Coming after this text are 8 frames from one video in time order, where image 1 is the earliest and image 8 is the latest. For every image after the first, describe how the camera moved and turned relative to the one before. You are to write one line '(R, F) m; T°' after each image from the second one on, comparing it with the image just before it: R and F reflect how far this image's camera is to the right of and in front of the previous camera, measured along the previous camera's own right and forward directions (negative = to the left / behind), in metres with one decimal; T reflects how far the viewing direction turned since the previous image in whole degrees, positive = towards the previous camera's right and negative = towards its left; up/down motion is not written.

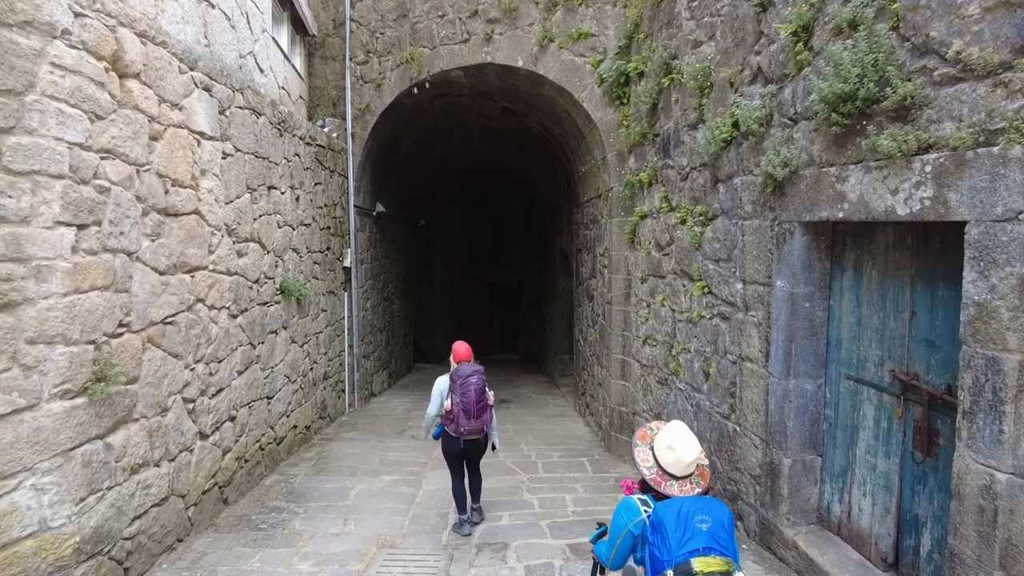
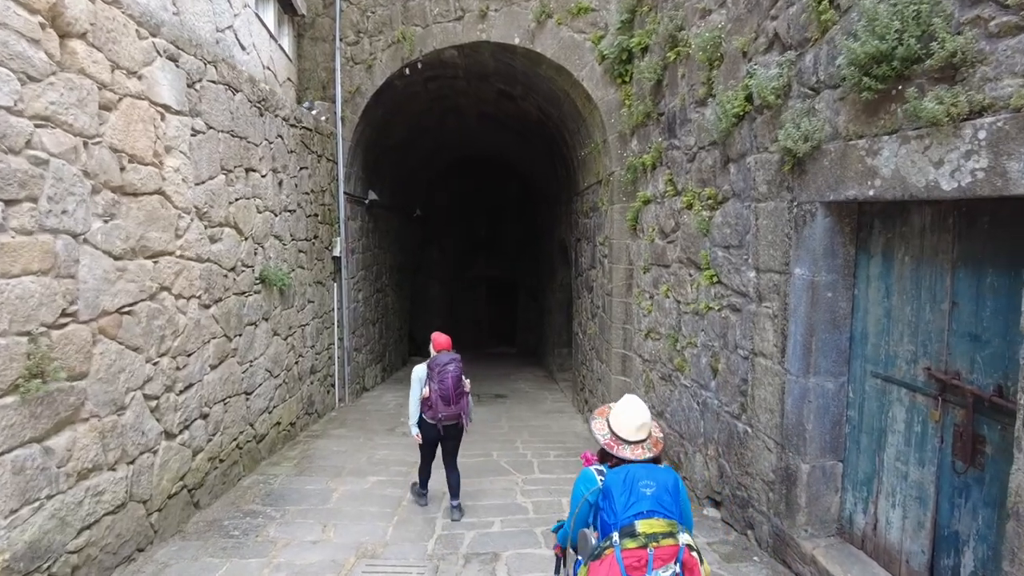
(0.0, +0.3) m; 0°
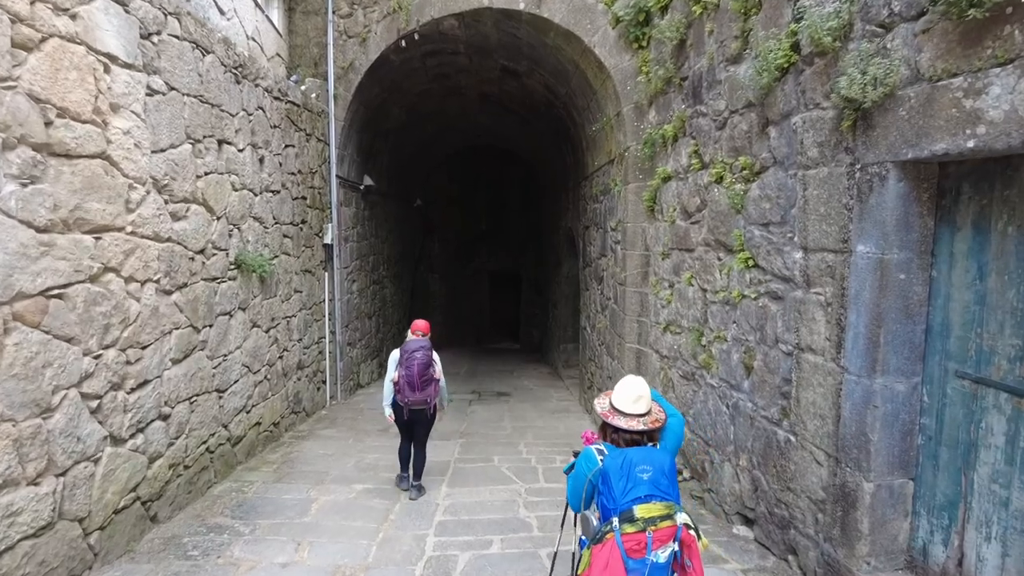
(0.0, +0.4) m; 0°
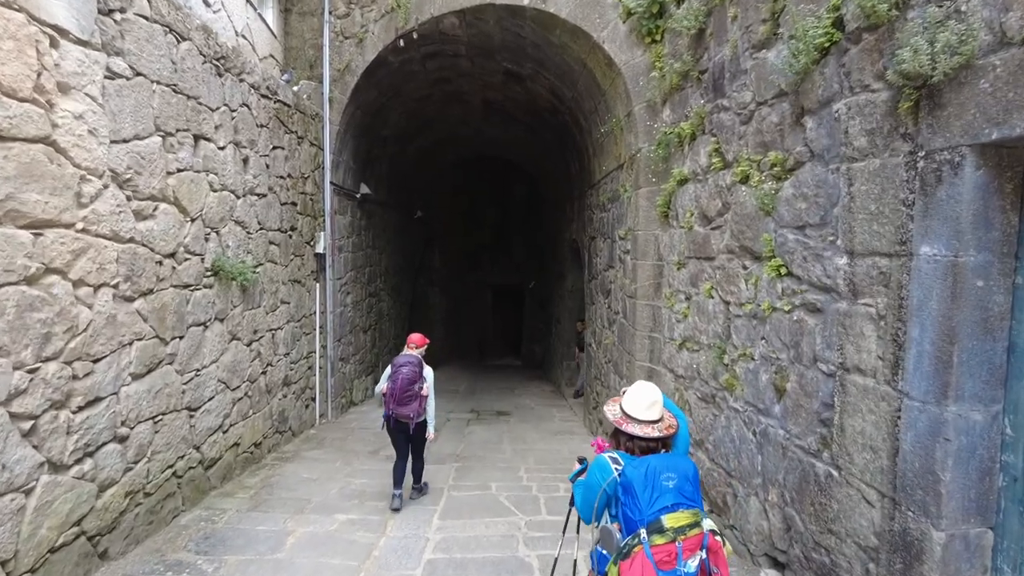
(0.0, +0.3) m; 0°
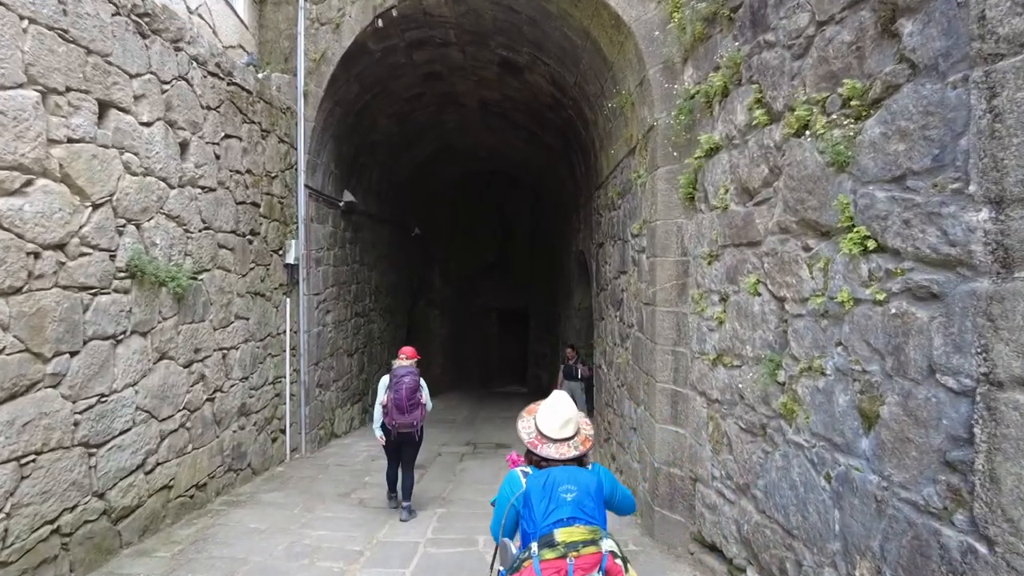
(+0.1, +0.7) m; -1°
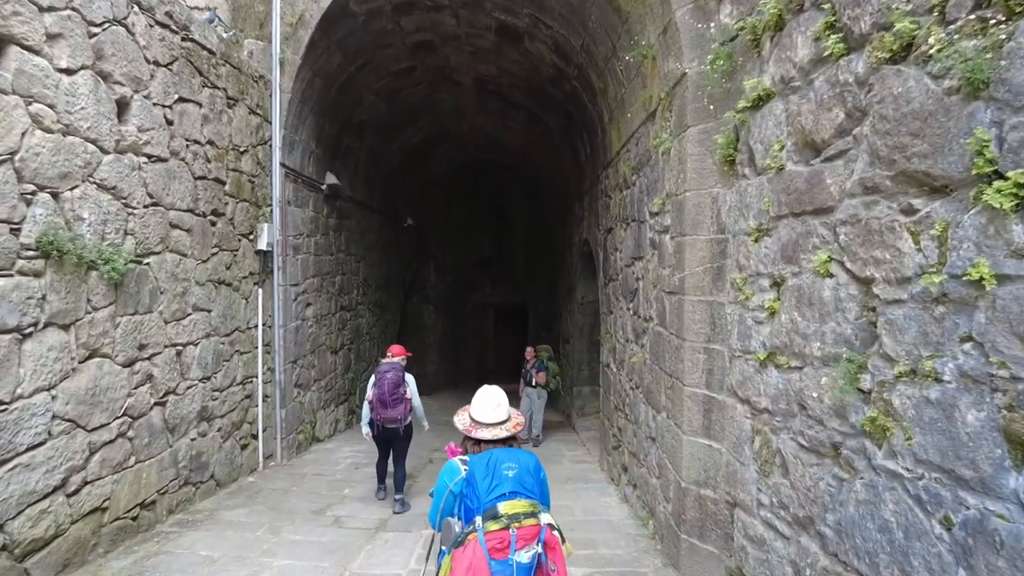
(0.0, +0.5) m; 0°
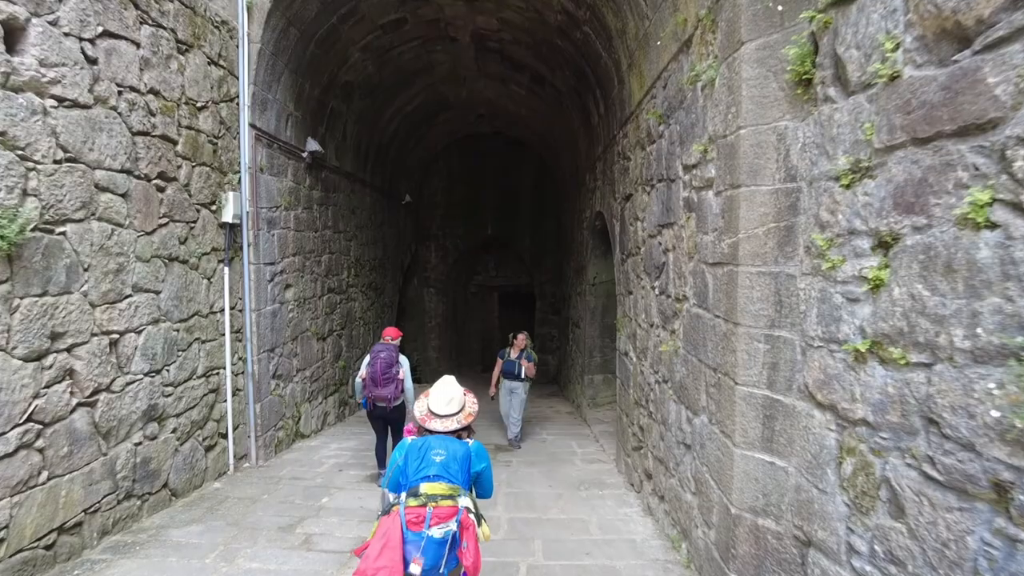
(0.0, +0.6) m; -1°
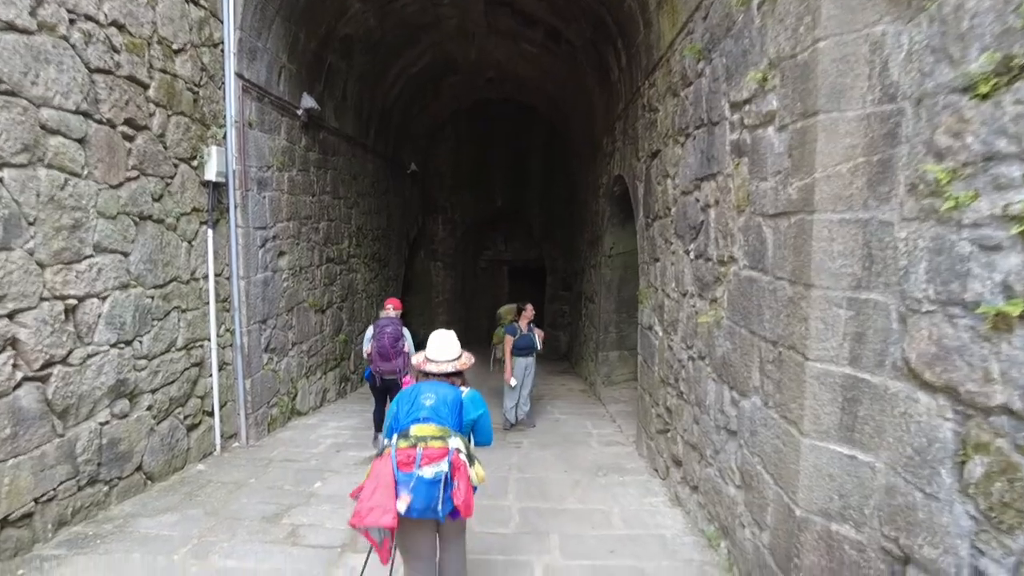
(0.0, +0.4) m; -1°
